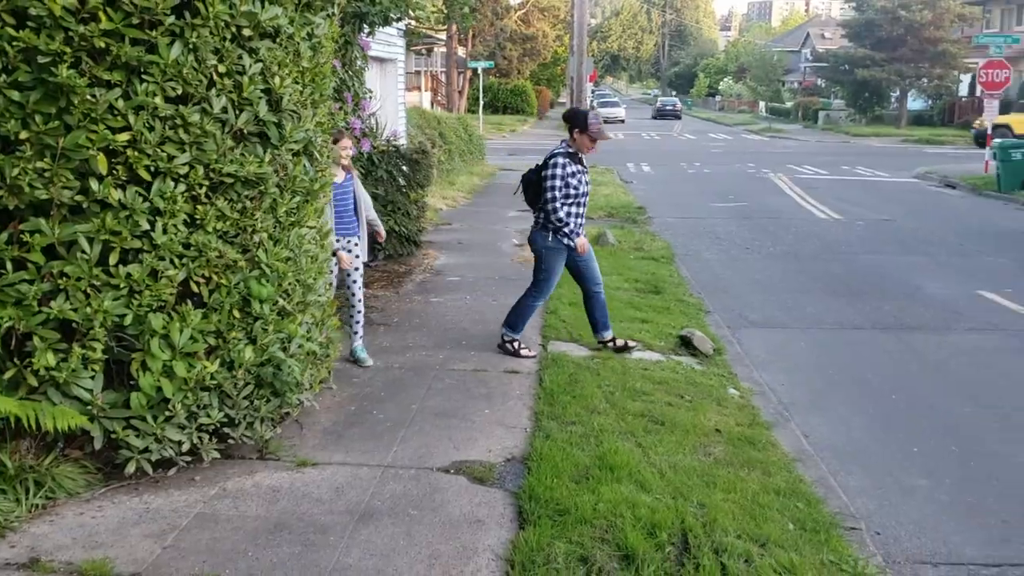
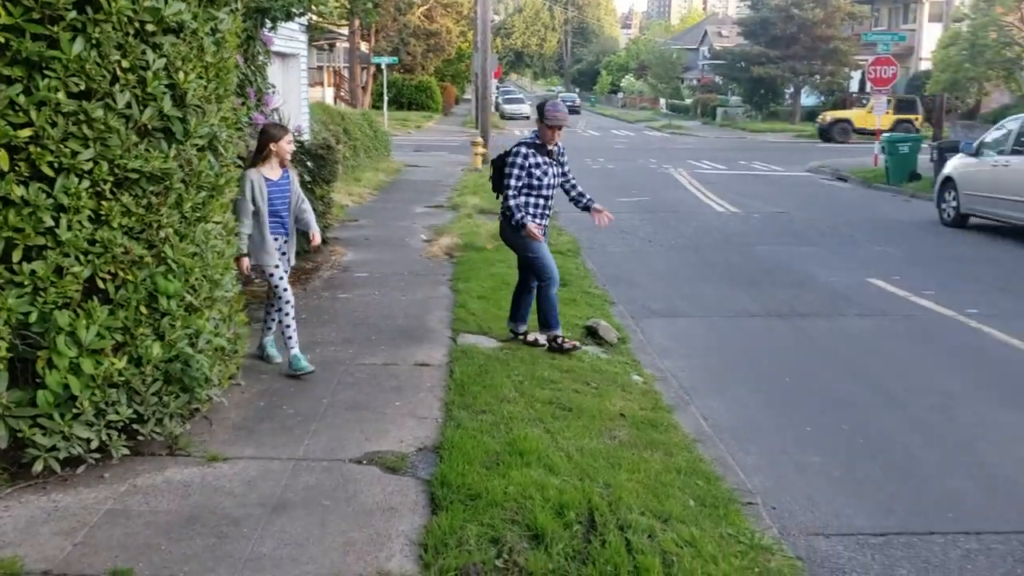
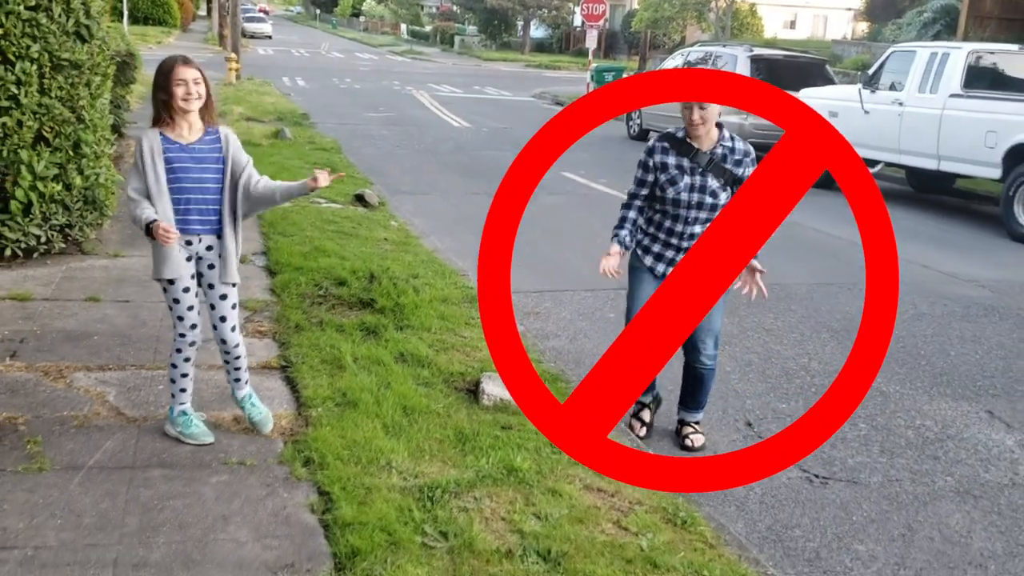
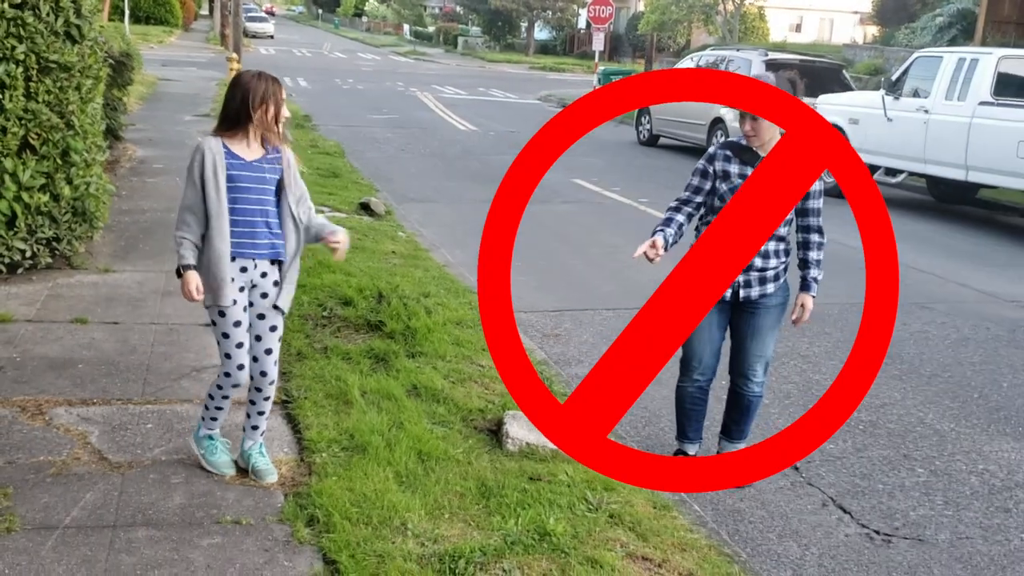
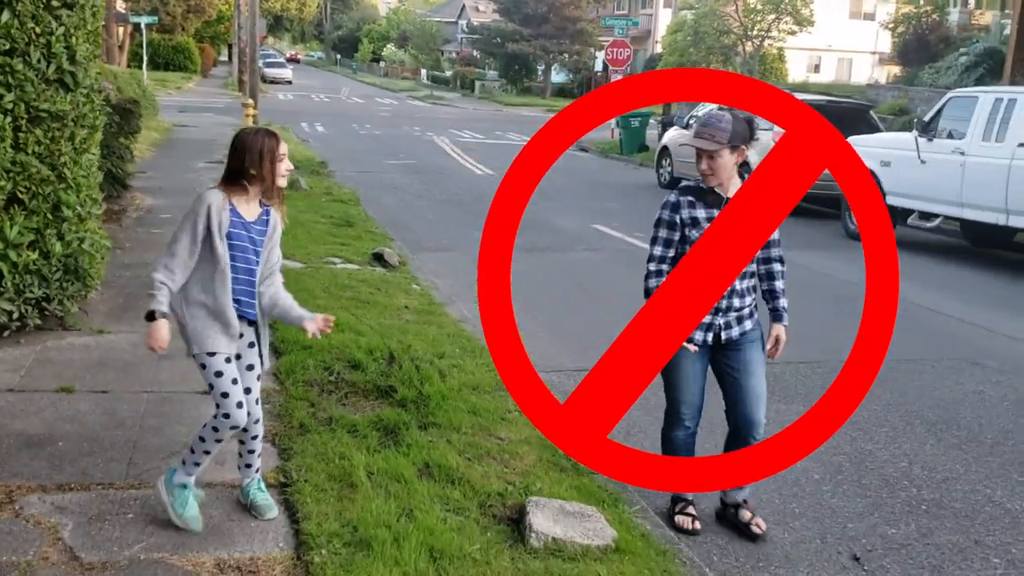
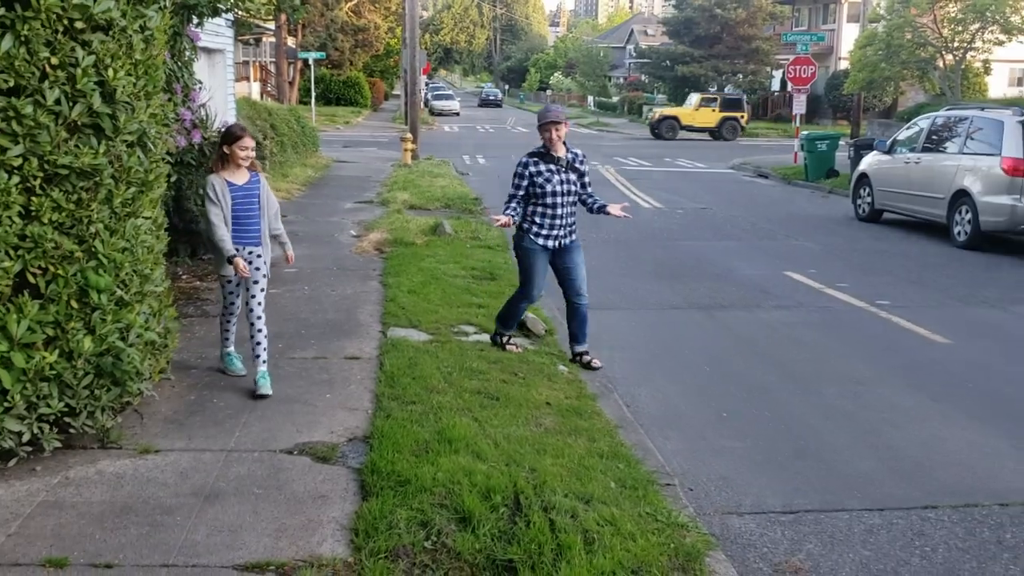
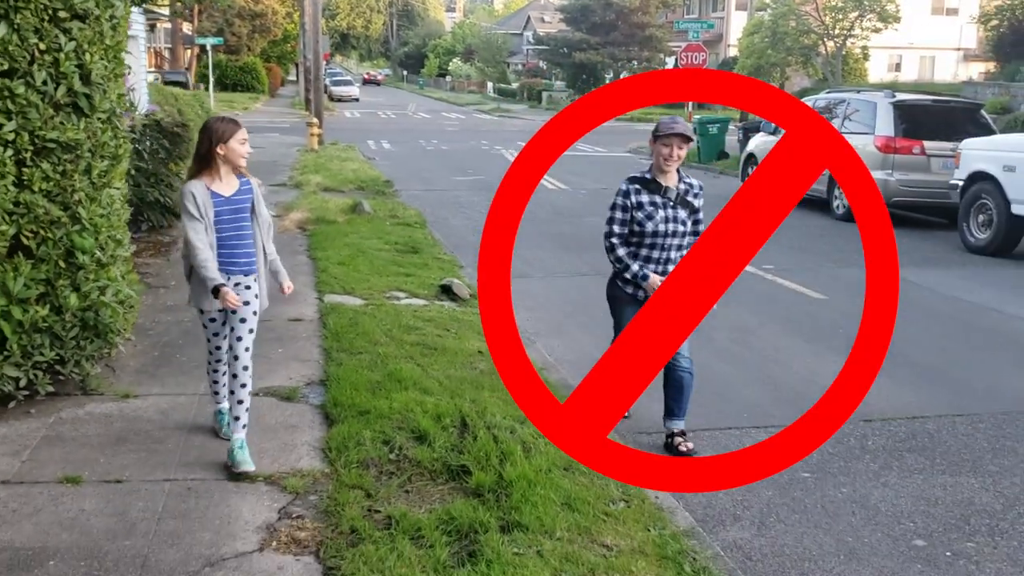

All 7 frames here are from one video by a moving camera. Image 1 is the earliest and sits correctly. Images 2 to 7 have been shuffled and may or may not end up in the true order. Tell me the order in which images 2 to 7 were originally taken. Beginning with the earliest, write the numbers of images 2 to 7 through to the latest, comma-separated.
2, 6, 7, 5, 4, 3
